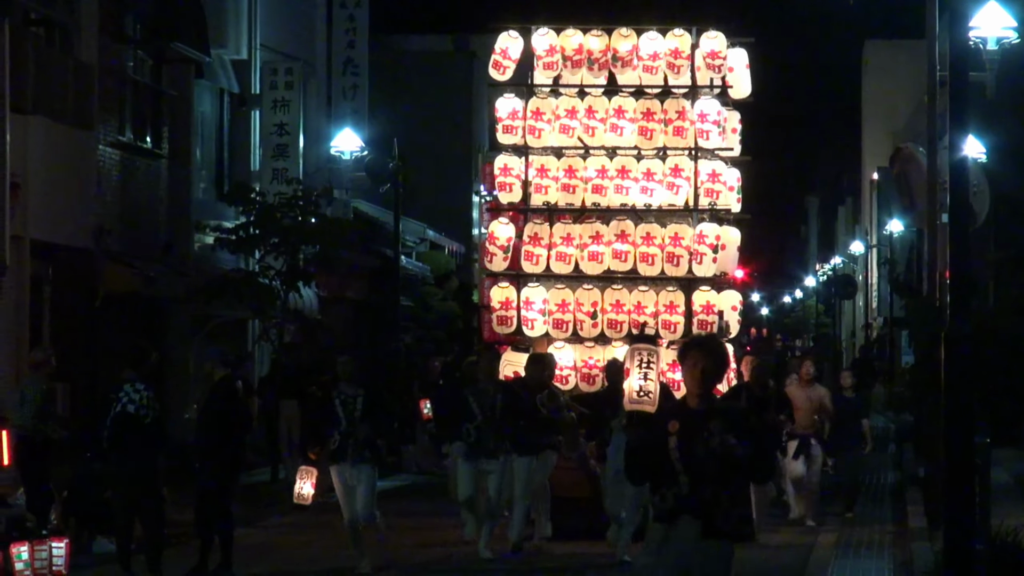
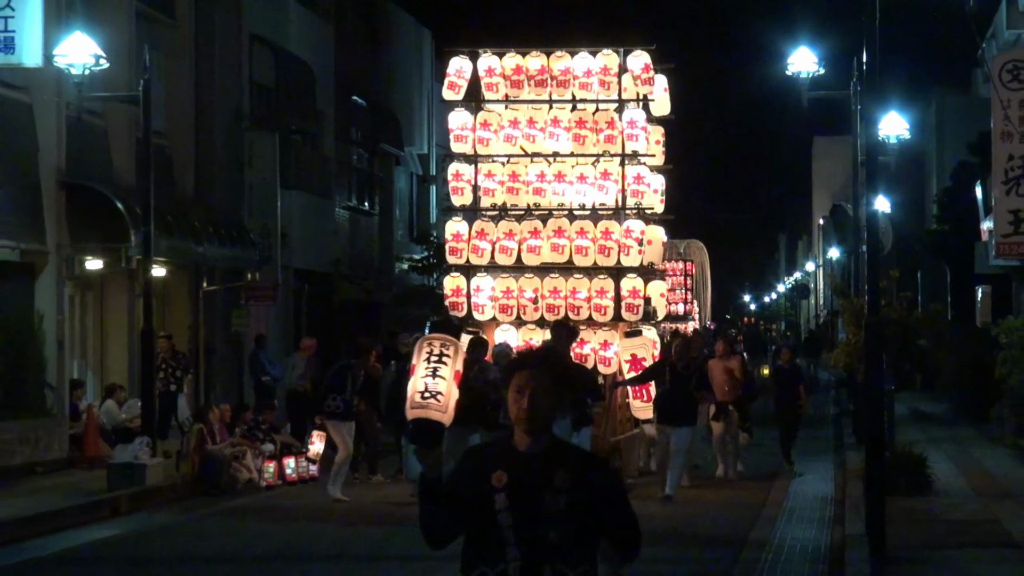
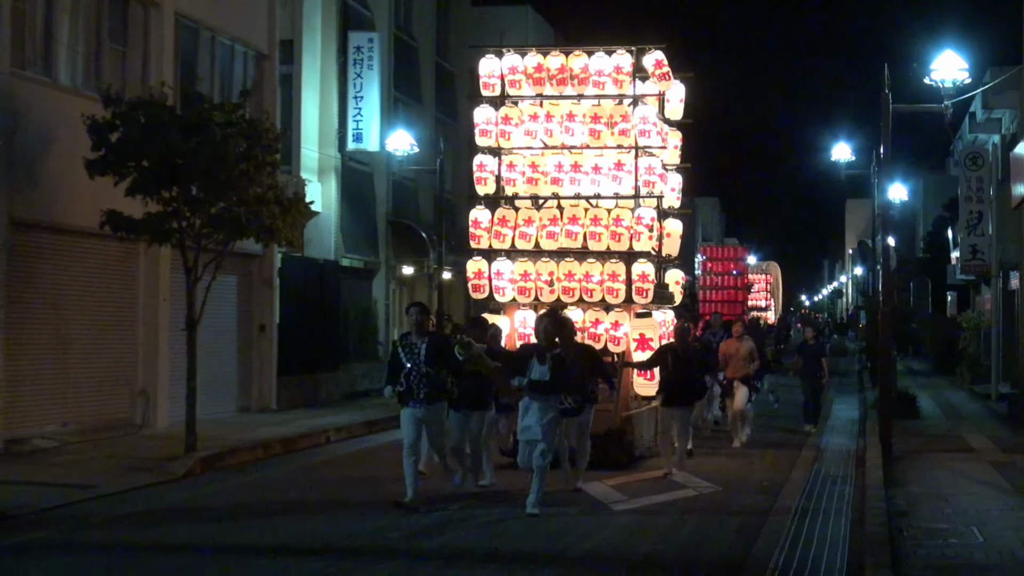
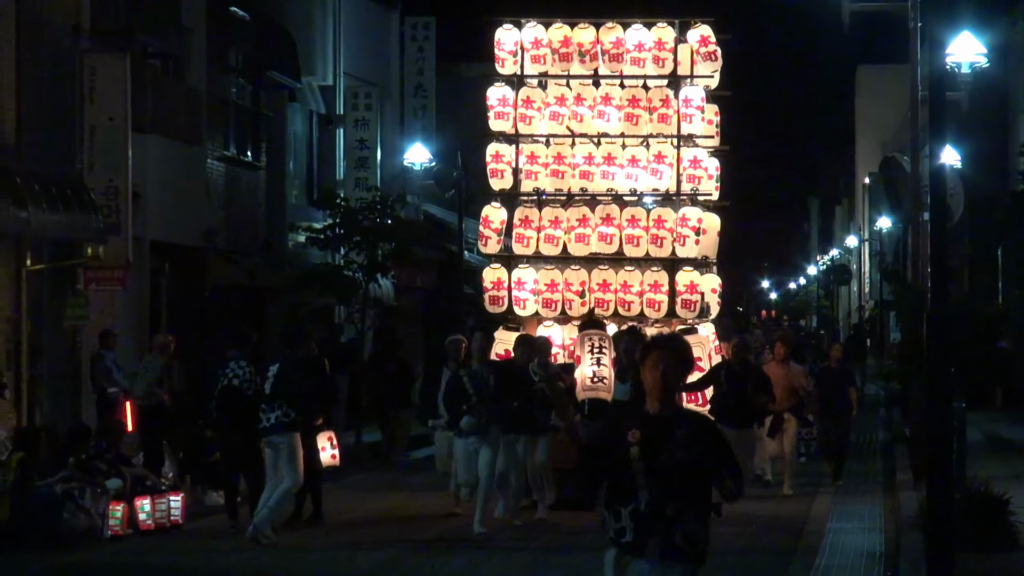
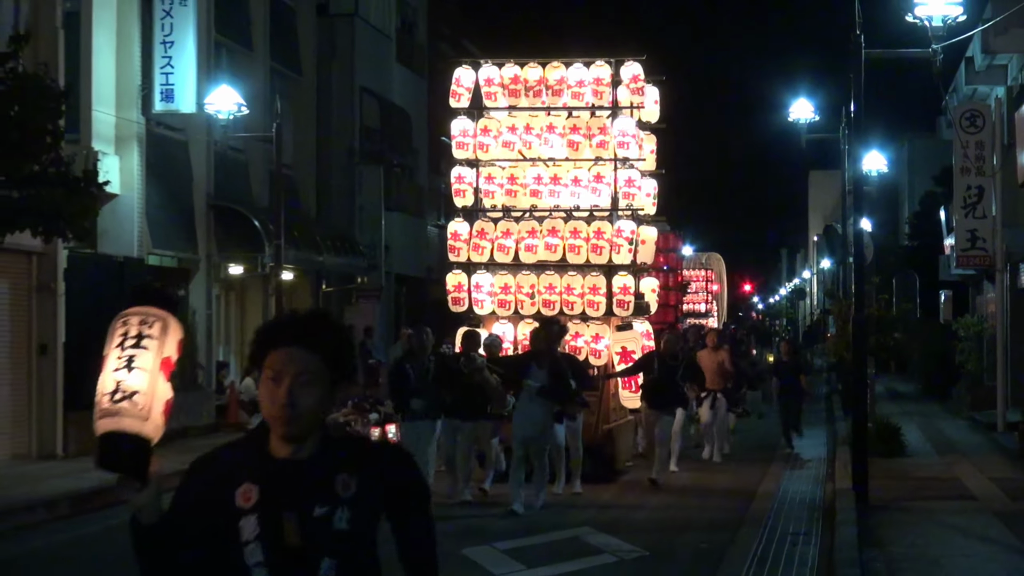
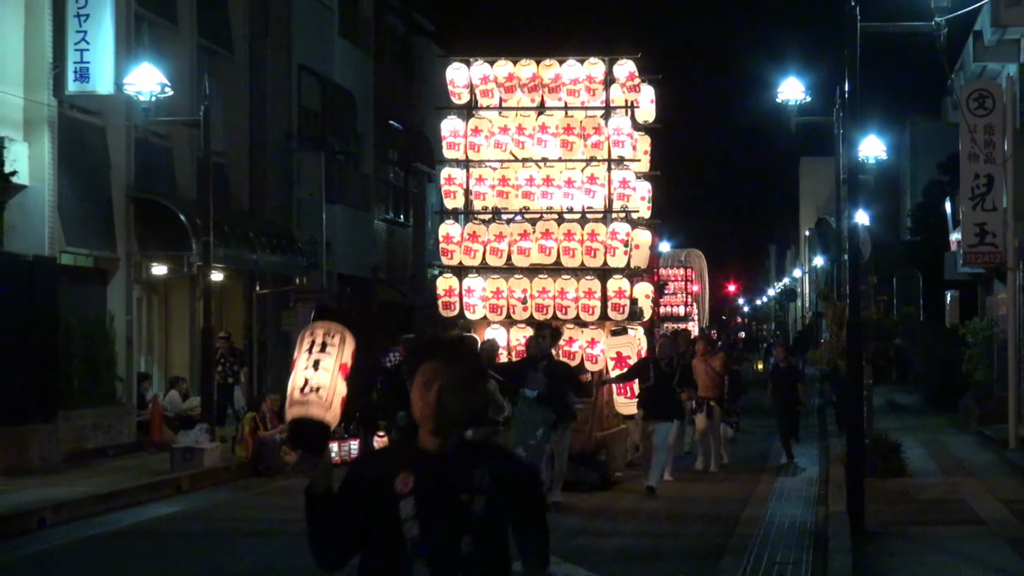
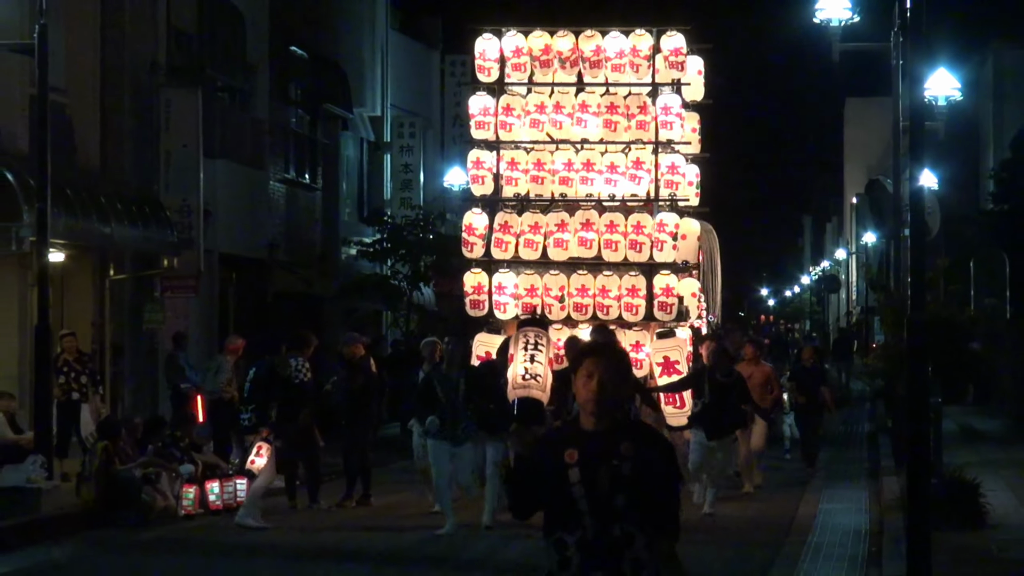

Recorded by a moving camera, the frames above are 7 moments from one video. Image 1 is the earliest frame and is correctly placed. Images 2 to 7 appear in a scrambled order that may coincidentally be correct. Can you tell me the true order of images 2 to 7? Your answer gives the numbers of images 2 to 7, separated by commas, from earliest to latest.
4, 7, 2, 6, 5, 3
